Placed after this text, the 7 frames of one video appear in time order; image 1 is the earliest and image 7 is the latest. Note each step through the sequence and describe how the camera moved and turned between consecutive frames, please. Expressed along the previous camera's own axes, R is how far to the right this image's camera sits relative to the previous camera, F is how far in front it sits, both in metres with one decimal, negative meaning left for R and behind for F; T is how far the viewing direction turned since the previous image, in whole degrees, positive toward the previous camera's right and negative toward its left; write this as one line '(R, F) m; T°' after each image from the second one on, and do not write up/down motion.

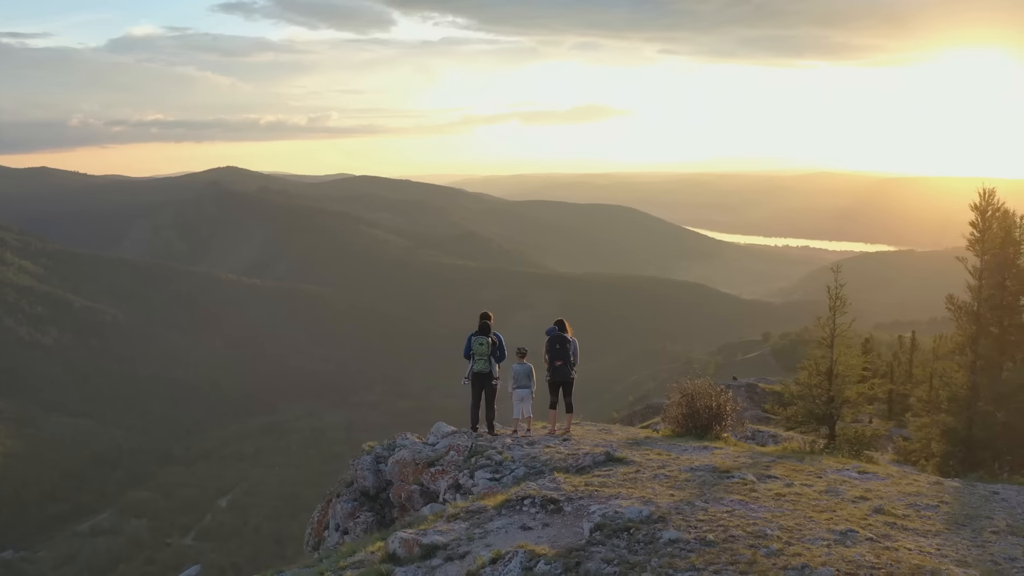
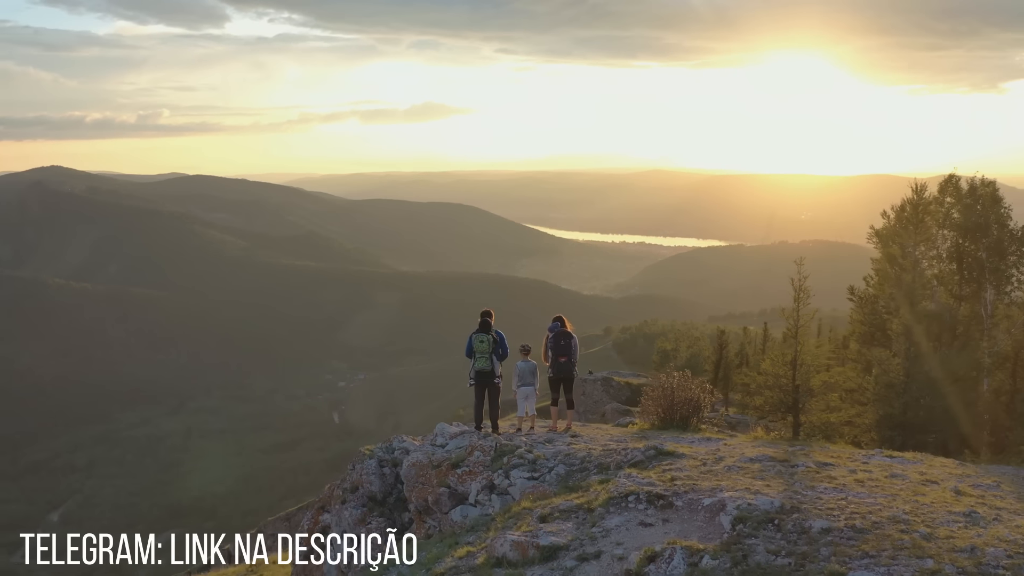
(-1.7, +0.2) m; +8°
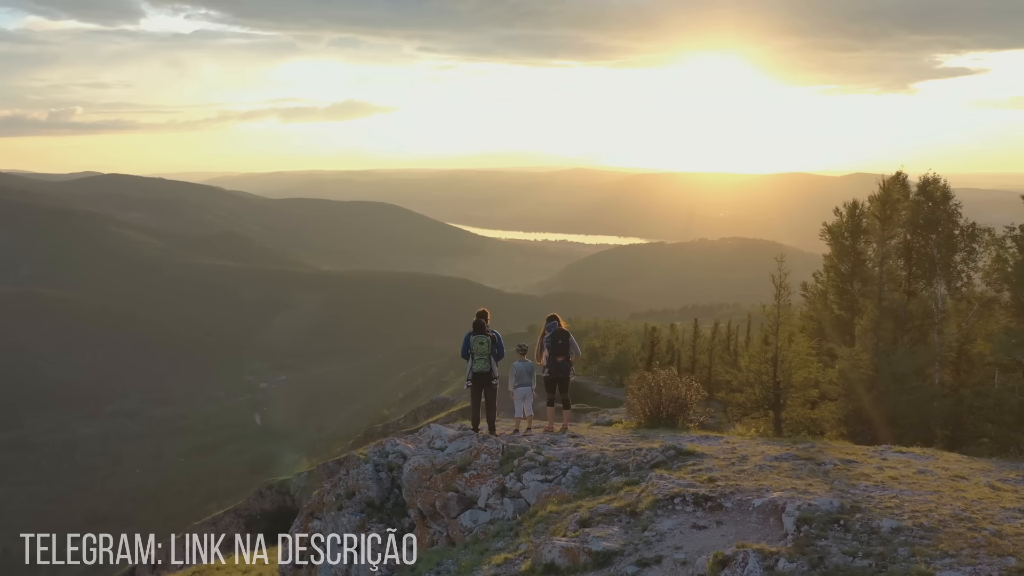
(-0.8, +0.2) m; +4°
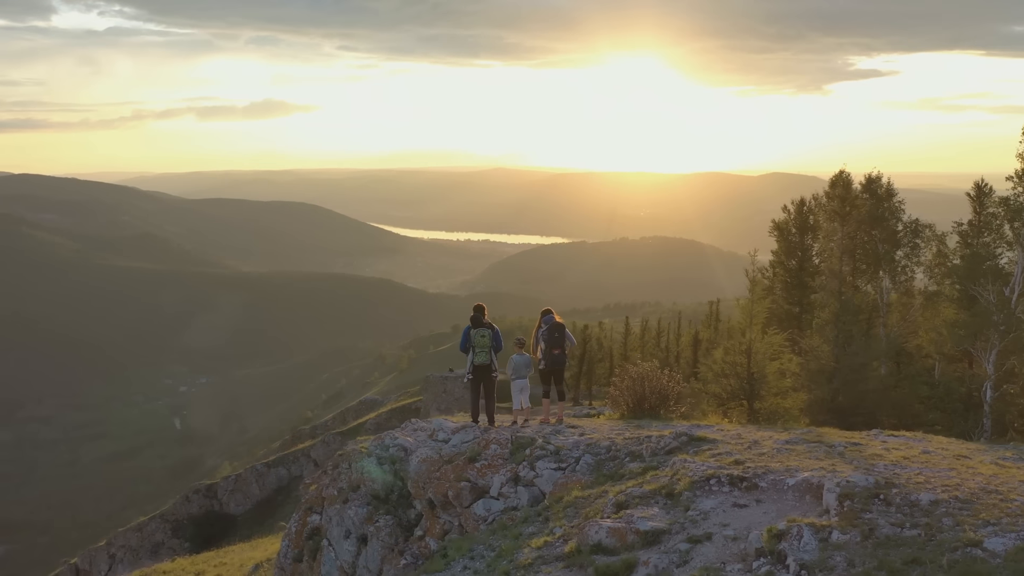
(-0.8, -0.2) m; +4°
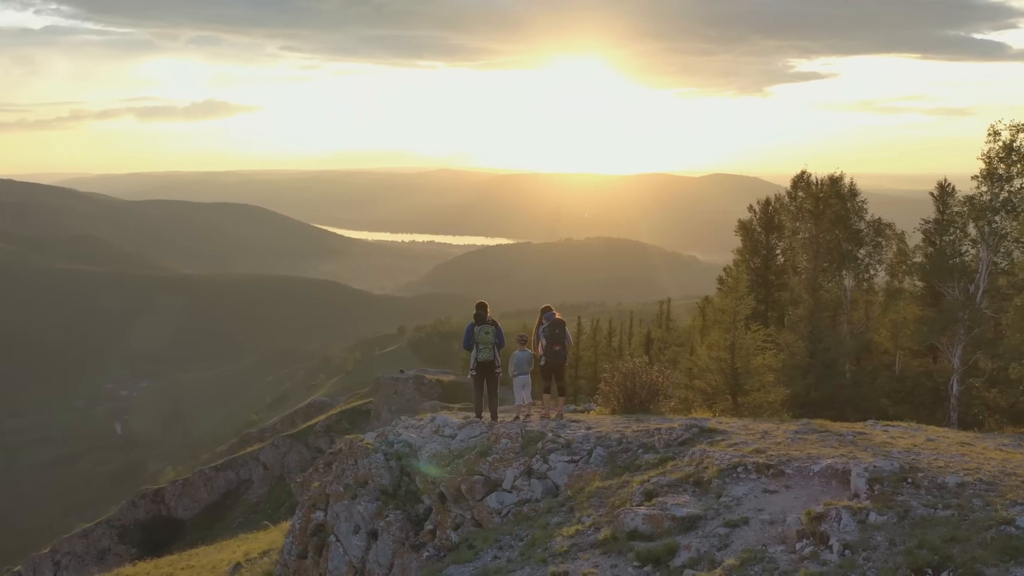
(-0.6, -0.2) m; +3°
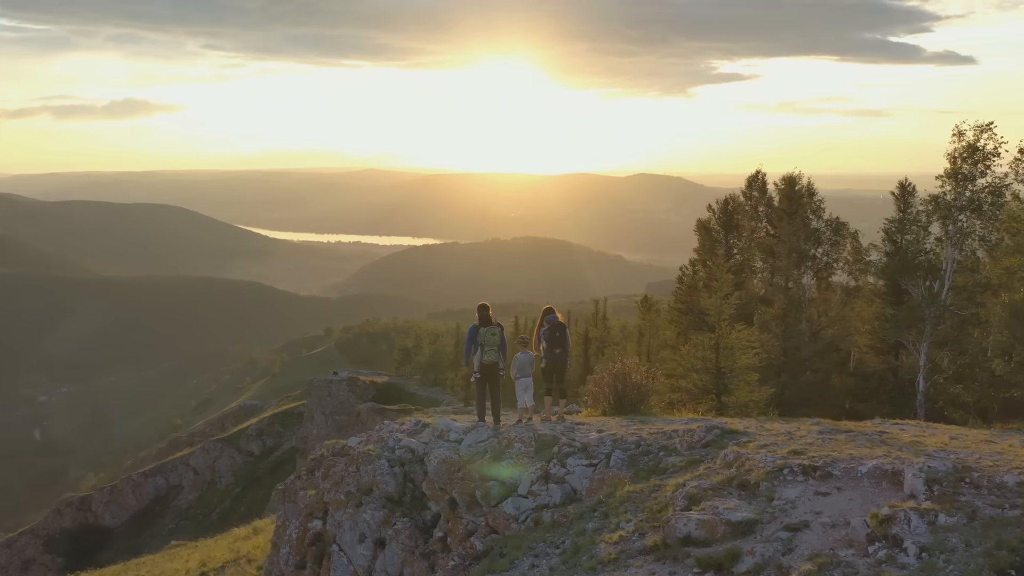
(-0.8, +0.2) m; +4°
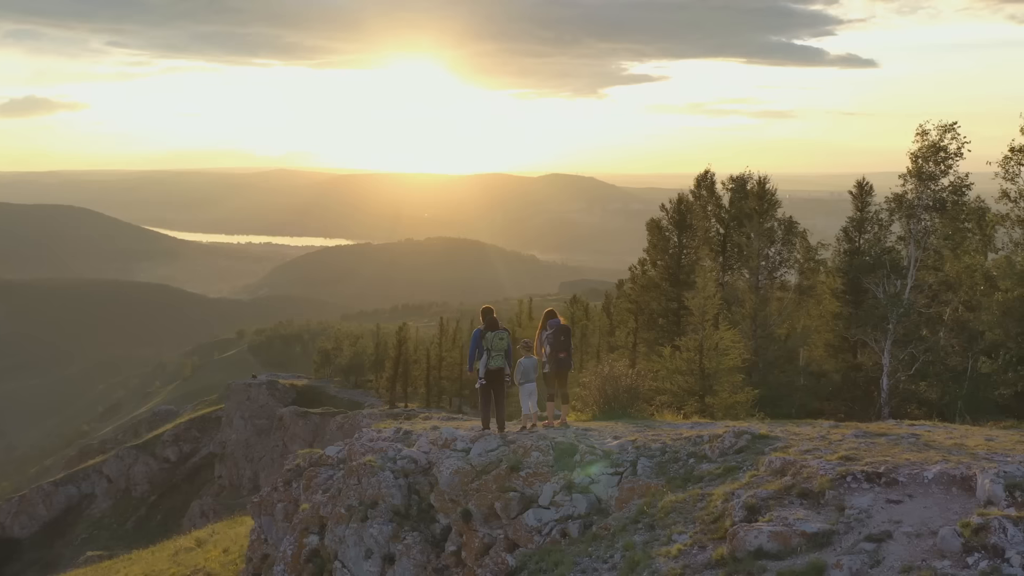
(-0.9, +0.4) m; +4°
